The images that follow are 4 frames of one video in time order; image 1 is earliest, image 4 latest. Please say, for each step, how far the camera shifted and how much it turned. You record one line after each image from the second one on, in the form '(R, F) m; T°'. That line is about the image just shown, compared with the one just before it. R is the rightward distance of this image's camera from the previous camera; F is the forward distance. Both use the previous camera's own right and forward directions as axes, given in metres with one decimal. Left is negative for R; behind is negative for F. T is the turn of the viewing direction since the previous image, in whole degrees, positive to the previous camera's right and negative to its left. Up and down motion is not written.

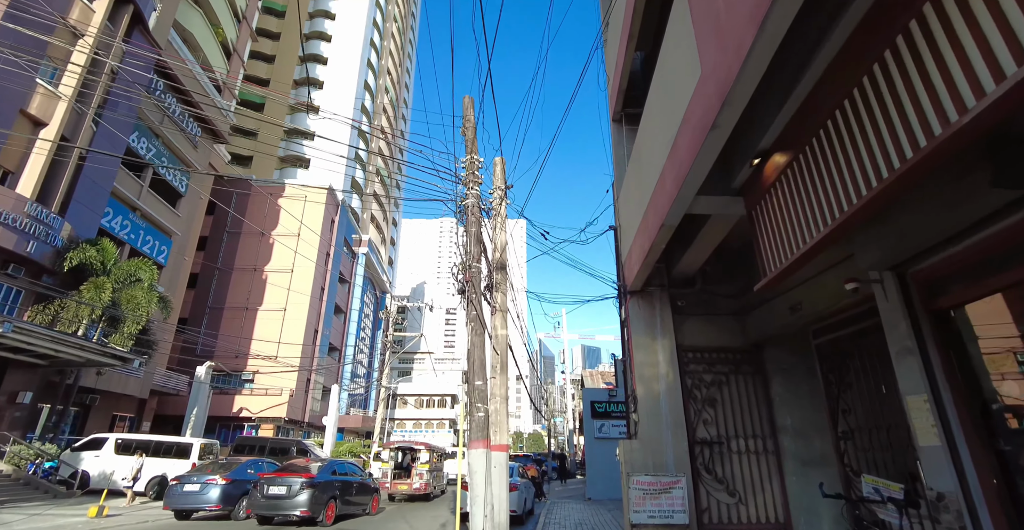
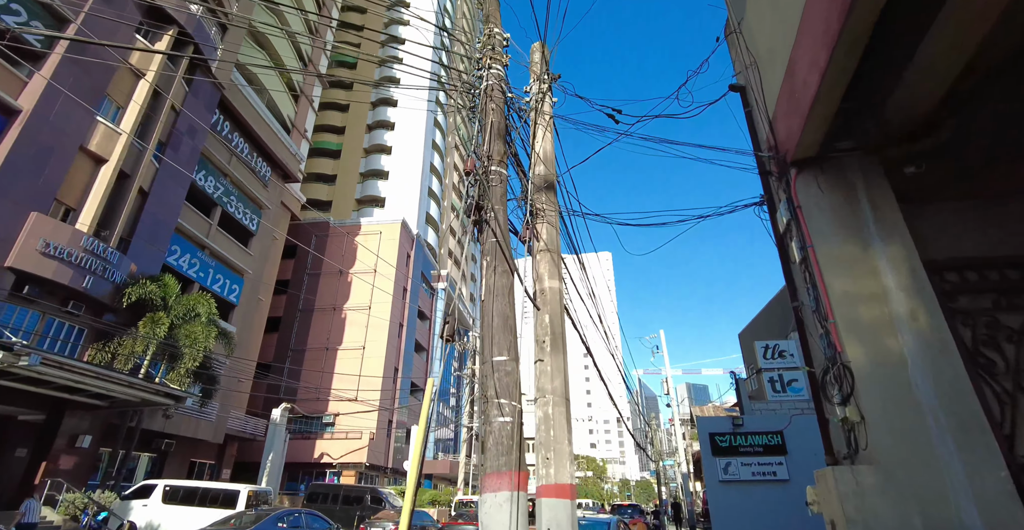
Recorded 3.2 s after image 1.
(+0.2, +2.5) m; -10°
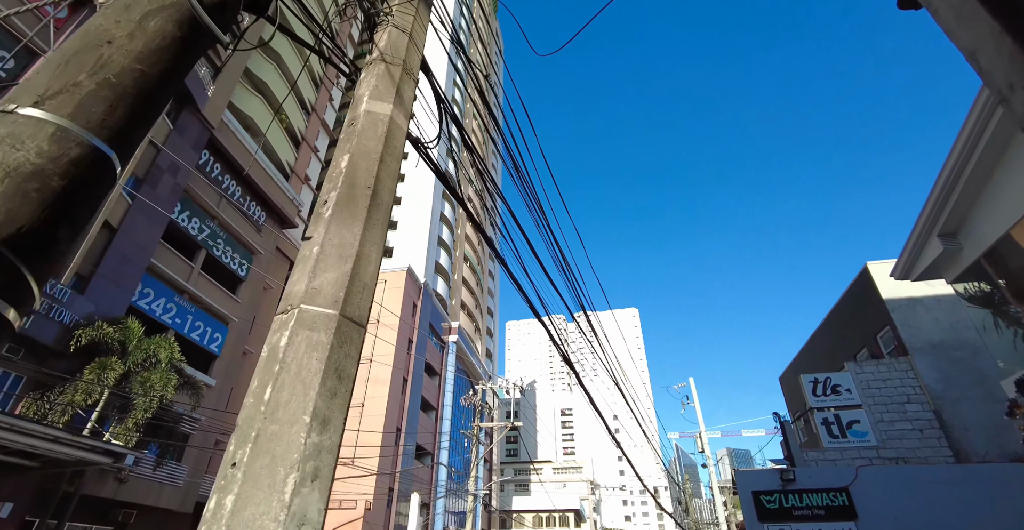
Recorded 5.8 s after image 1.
(+0.8, +1.9) m; -3°
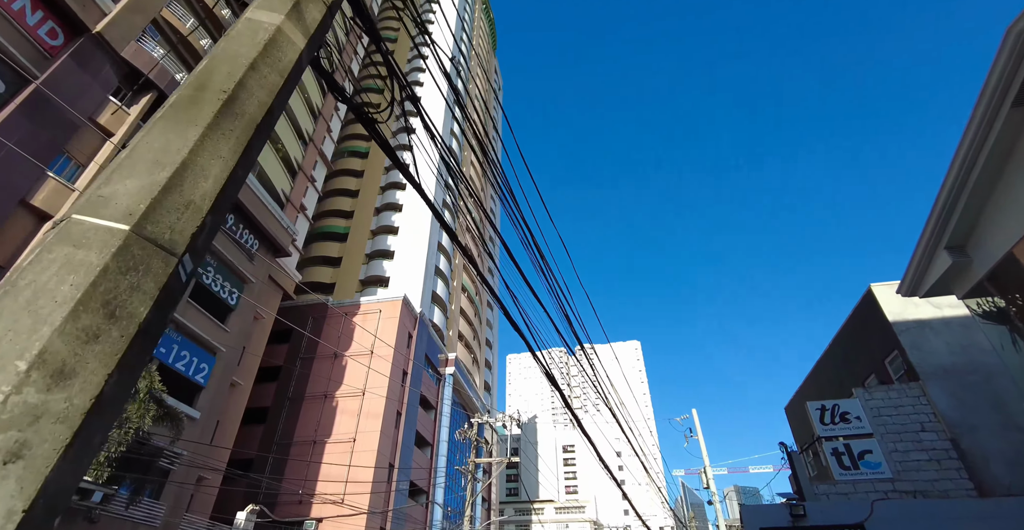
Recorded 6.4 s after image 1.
(+0.2, +0.4) m; 0°
